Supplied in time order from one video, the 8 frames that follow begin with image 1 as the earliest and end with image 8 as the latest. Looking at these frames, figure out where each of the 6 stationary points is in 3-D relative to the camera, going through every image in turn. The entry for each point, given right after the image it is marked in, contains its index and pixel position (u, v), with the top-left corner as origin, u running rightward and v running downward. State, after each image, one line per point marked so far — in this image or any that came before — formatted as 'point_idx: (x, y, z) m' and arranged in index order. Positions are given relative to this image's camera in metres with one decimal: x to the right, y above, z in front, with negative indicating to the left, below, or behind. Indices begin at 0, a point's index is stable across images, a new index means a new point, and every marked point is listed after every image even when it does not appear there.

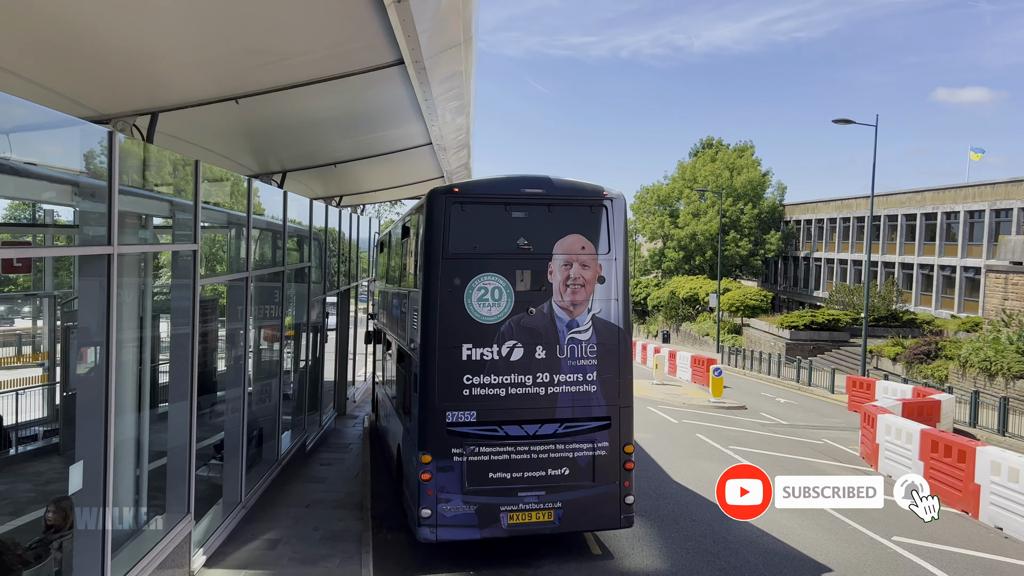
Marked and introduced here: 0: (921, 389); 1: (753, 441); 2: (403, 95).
0: (+9.7, -2.4, +19.2) m
1: (+4.8, -3.1, +16.2) m
2: (-1.3, +2.2, +9.0) m
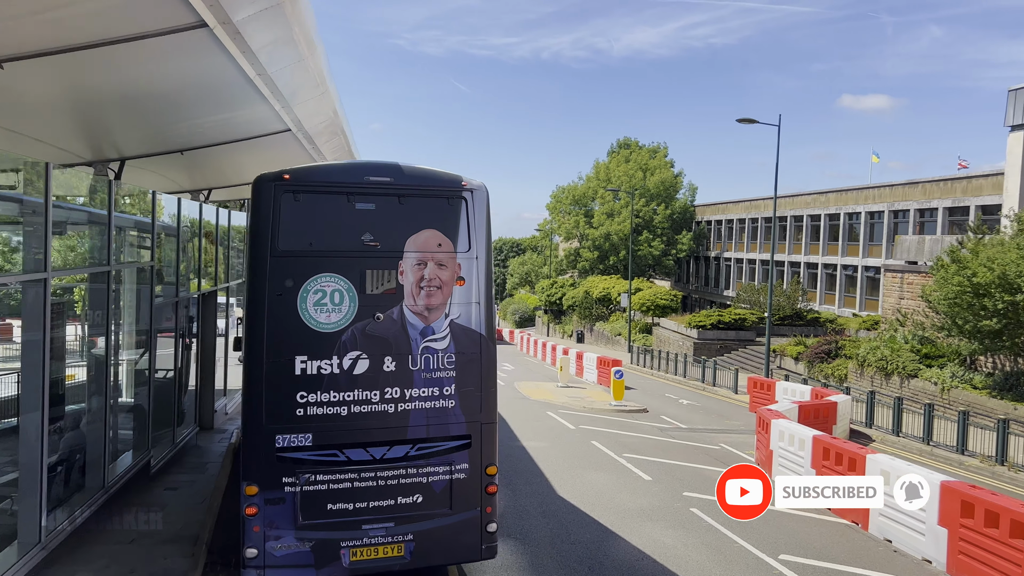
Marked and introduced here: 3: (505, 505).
0: (+7.2, -2.4, +19.1) m
1: (+2.6, -3.1, +15.5) m
2: (-2.7, +2.2, +7.8) m
3: (-0.1, -3.0, +11.1) m
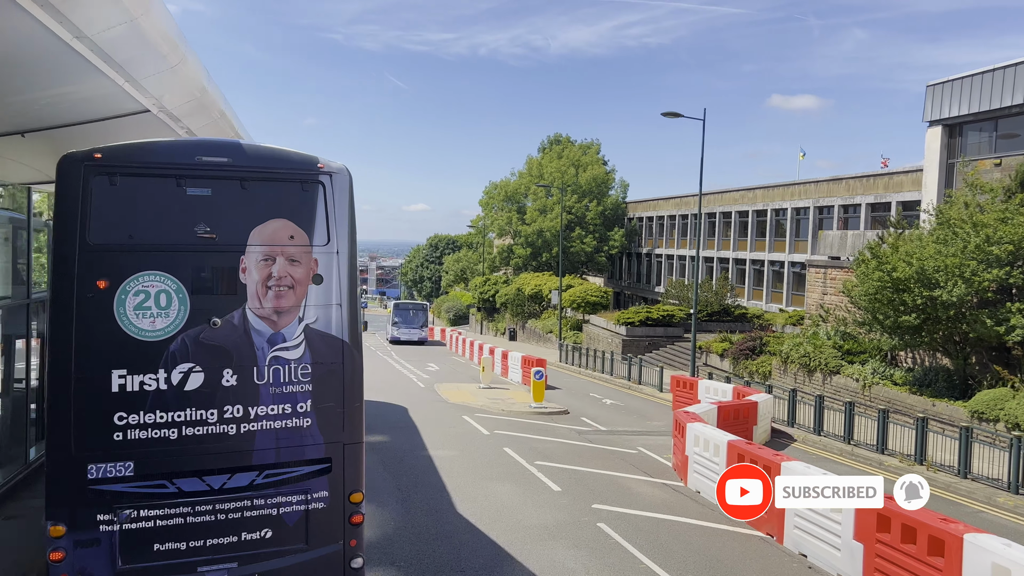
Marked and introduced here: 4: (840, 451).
0: (+5.3, -2.3, +18.6) m
1: (+0.9, -3.0, +14.7) m
2: (-3.9, +2.1, +6.6) m
3: (-1.5, -3.0, +10.1) m
4: (+6.6, -3.3, +16.2) m
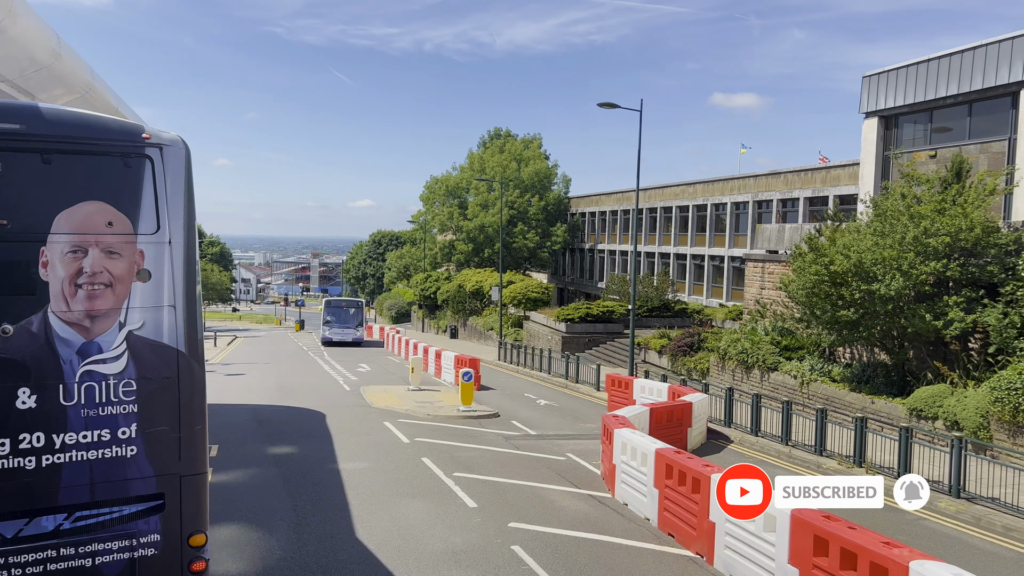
0: (+3.6, -2.2, +17.8) m
1: (-0.4, -3.0, +13.6) m
2: (-4.8, +2.1, +5.2) m
3: (-2.5, -2.9, +8.9) m
4: (+5.1, -3.2, +15.5) m
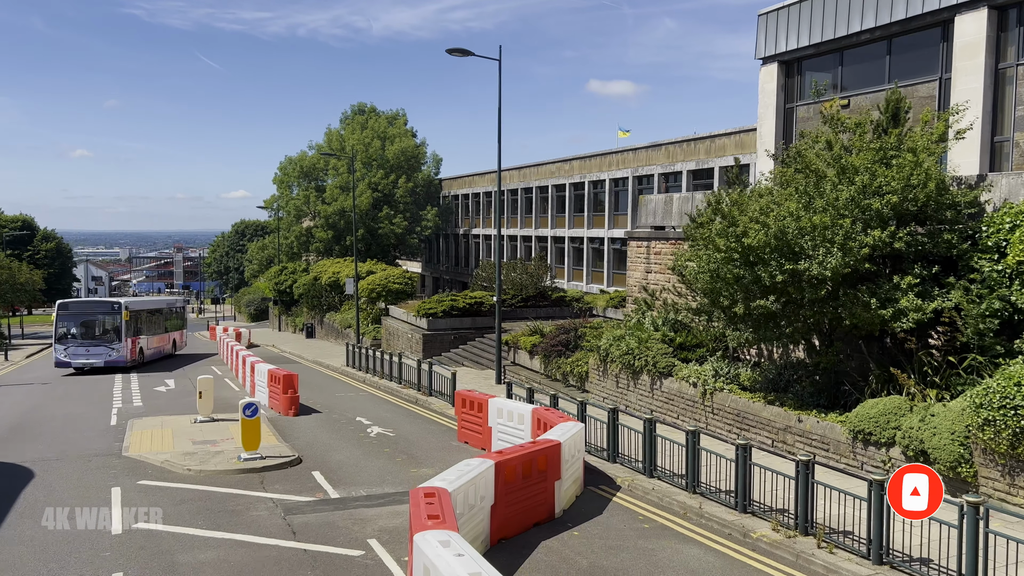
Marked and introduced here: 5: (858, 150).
0: (+0.5, -2.0, +12.9) m
1: (-2.9, -2.9, +8.2) m
2: (-6.2, +1.9, -0.8) m
3: (-4.4, -3.0, +3.2) m
4: (+2.3, -2.9, +10.9) m
5: (+5.7, +2.2, +13.1) m
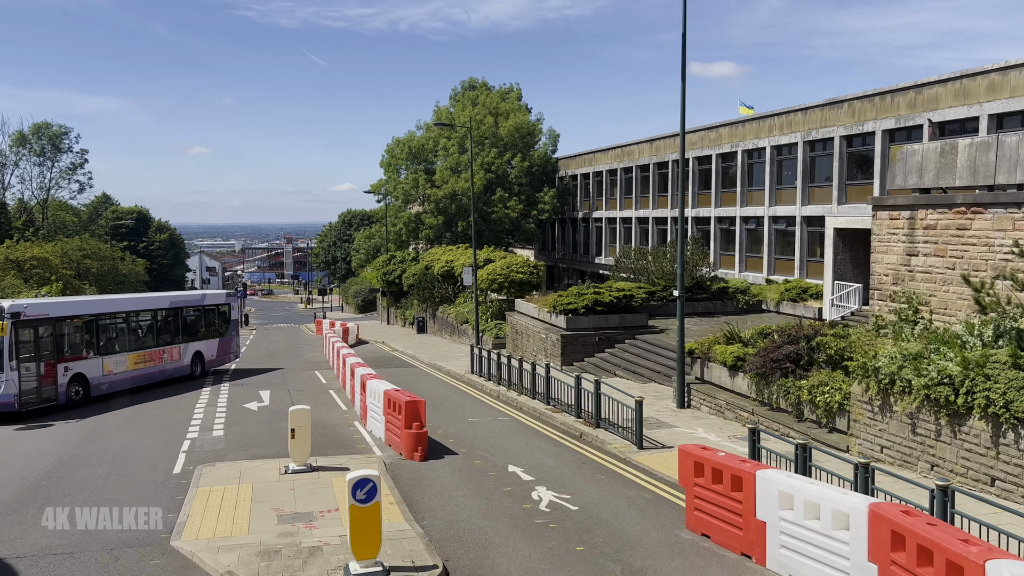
0: (+3.3, -2.0, +6.9) m
1: (-0.7, -3.0, +2.7) m
2: (-5.0, +1.8, -5.9) m
3: (-2.7, -3.1, -2.1) m
4: (+4.8, -2.9, +4.6) m
5: (+8.4, +2.3, +6.4) m
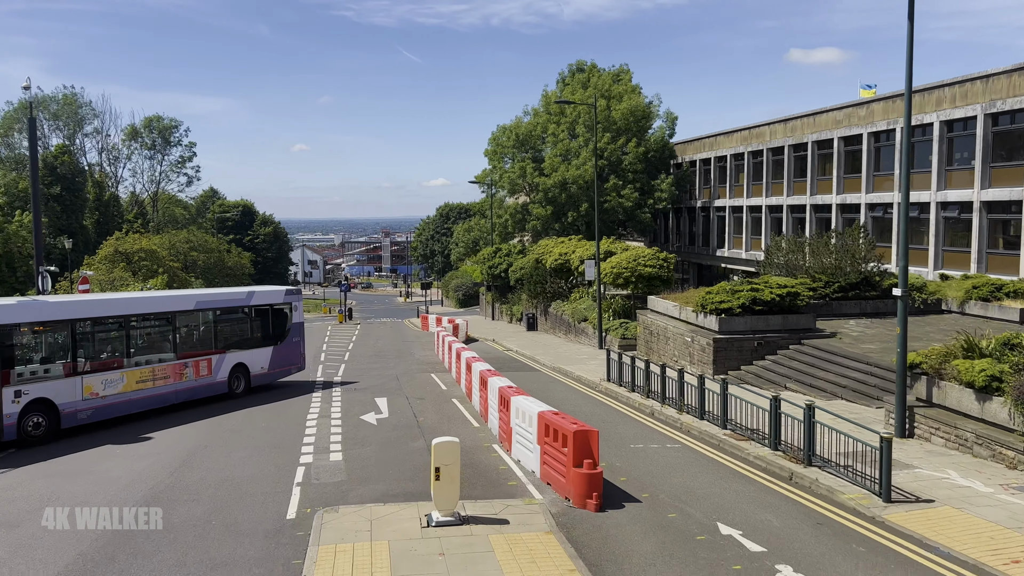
0: (+5.1, -2.0, +3.3) m
1: (+0.7, -3.0, -0.4) m
2: (-4.6, +1.7, -8.5) m
3: (-1.9, -3.2, -5.0) m
4: (+6.4, -3.0, +0.9) m
5: (+10.2, +2.2, +2.2) m
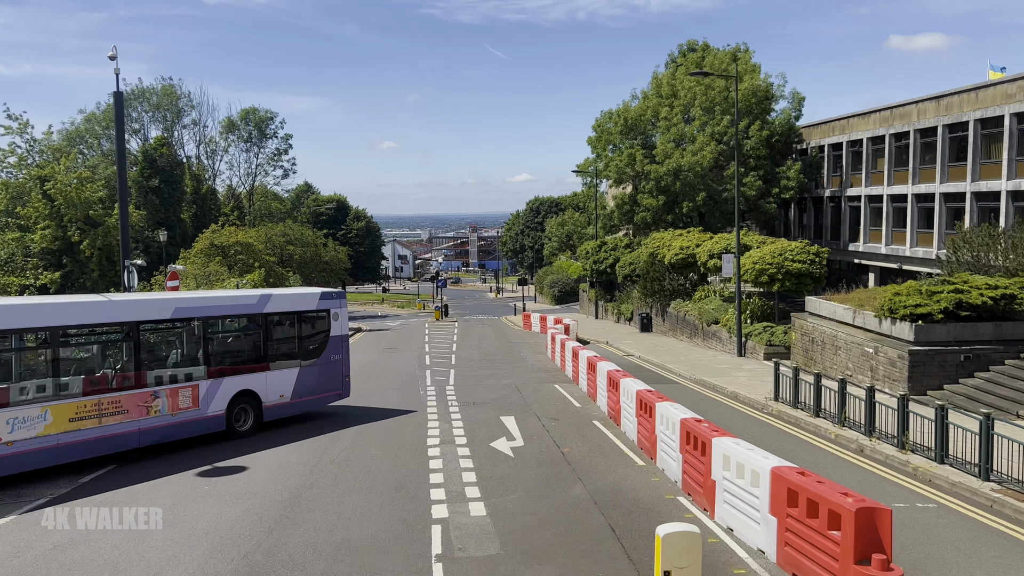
0: (+6.5, -2.1, -0.6) m
1: (+1.7, -3.1, -3.9) m
2: (-4.4, +1.5, -11.4) m
3: (-1.3, -3.3, -8.1) m
4: (+7.5, -3.1, -3.1) m
5: (+11.4, +2.1, -2.3) m
